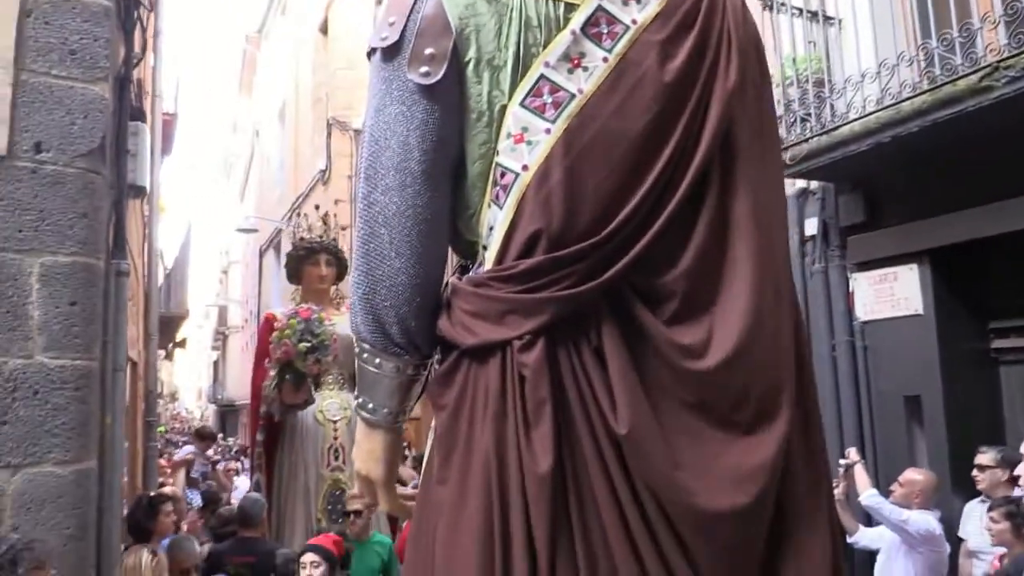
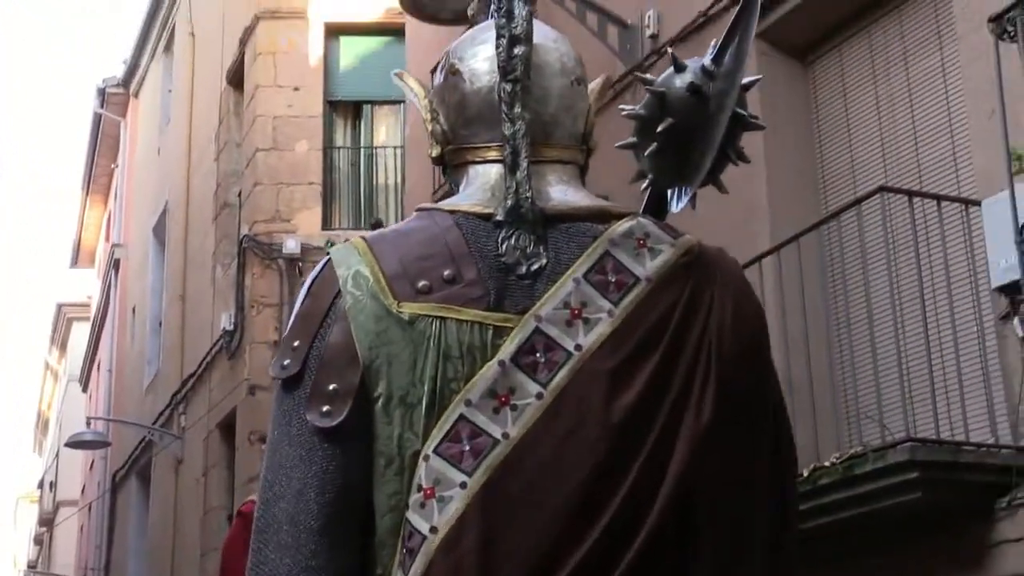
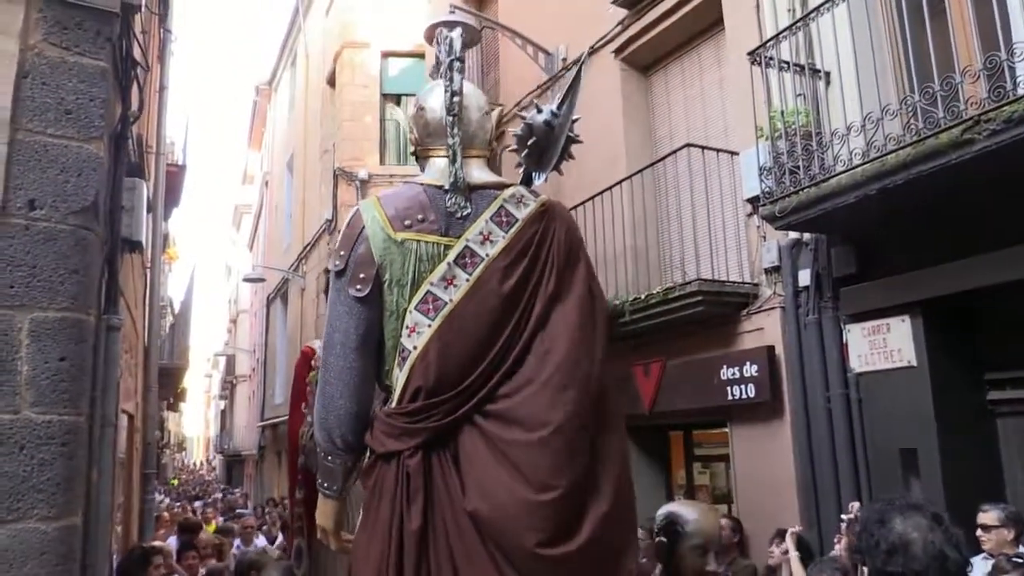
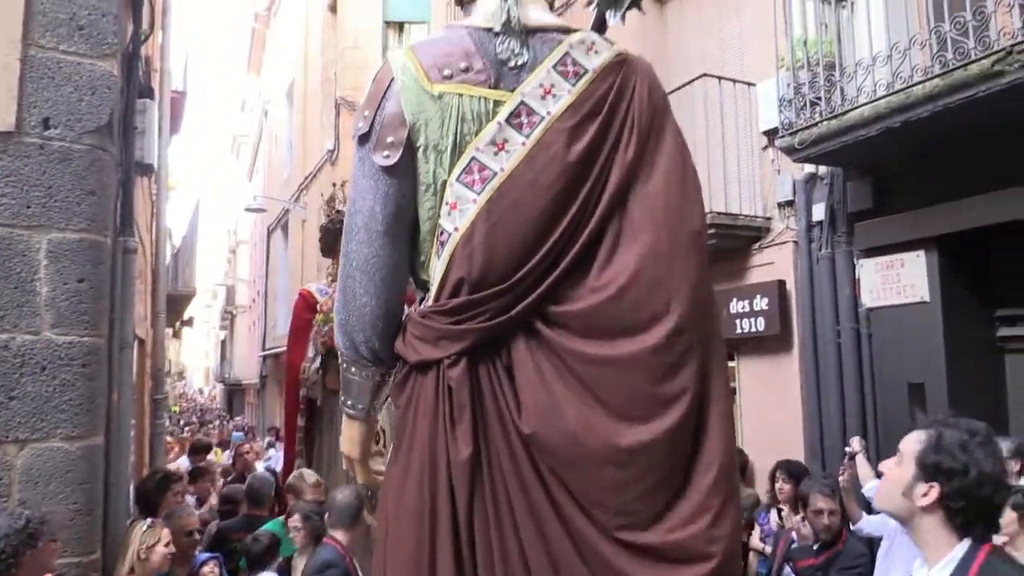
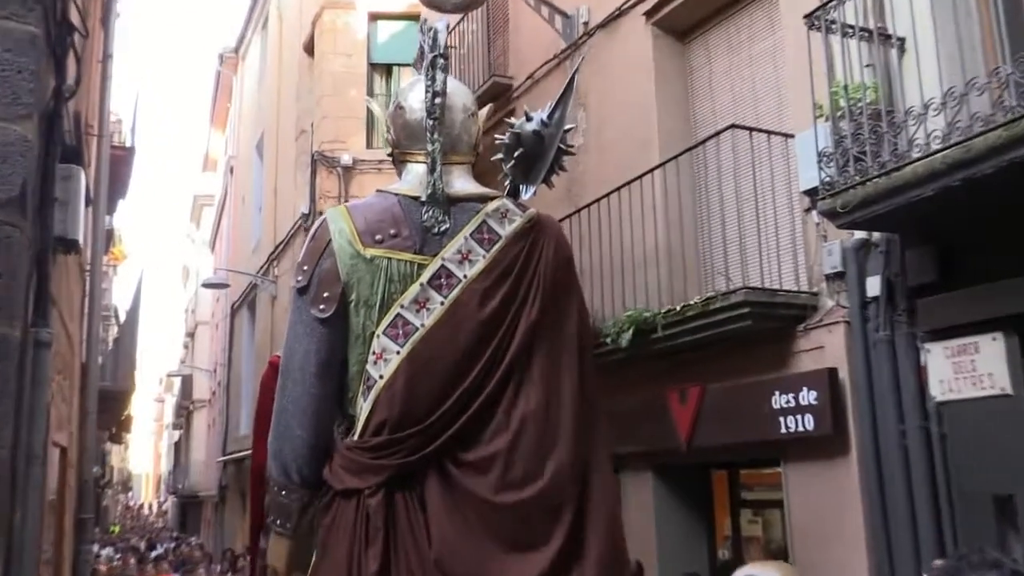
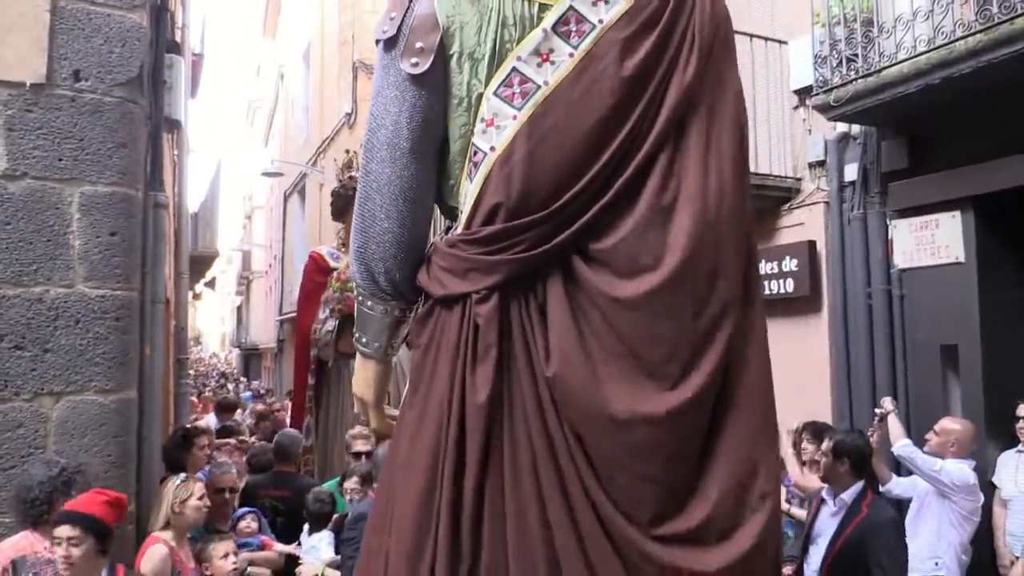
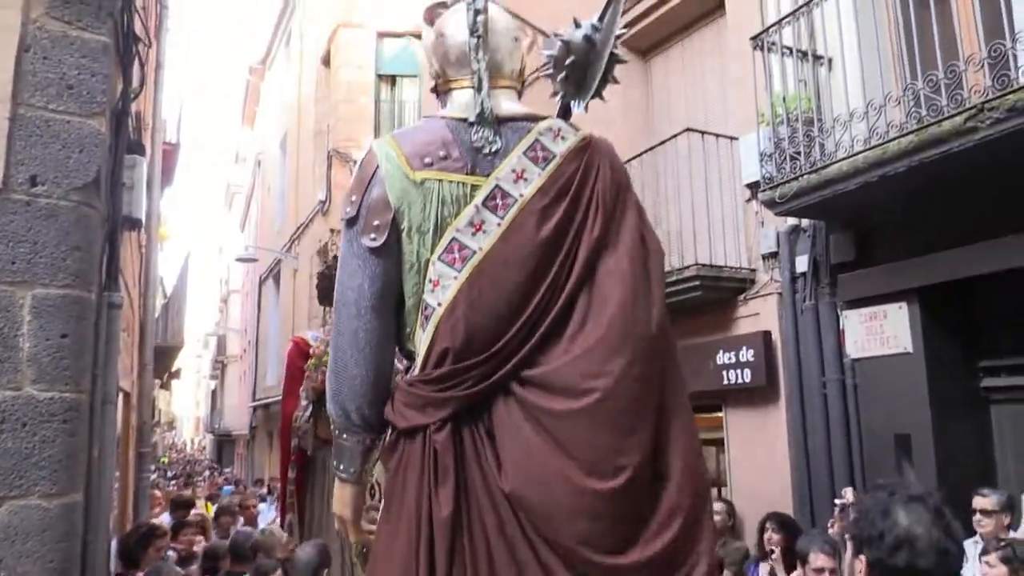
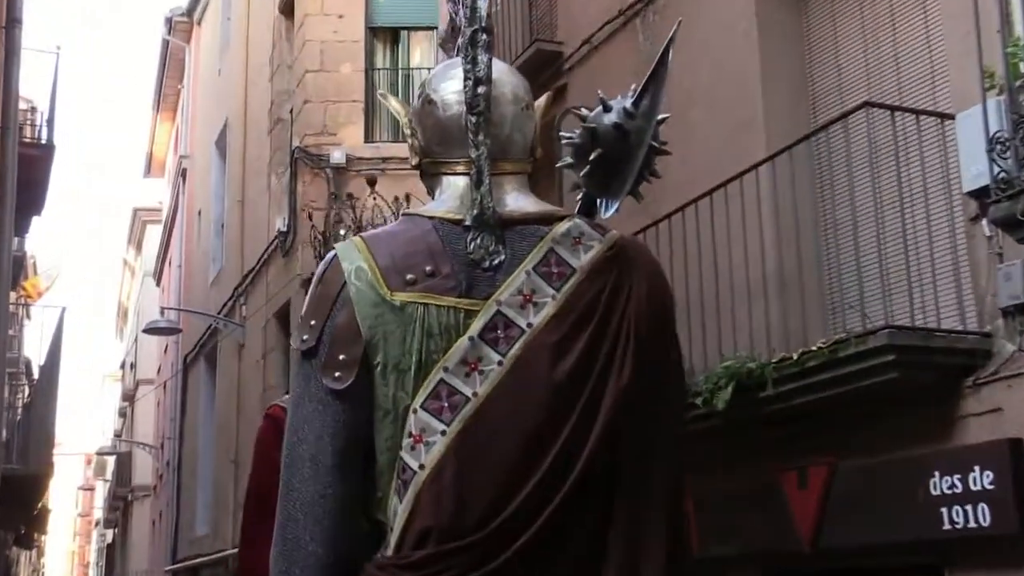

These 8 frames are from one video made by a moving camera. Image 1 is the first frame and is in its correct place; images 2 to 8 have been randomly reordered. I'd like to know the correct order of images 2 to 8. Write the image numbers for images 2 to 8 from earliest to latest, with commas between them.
6, 4, 7, 3, 5, 8, 2
